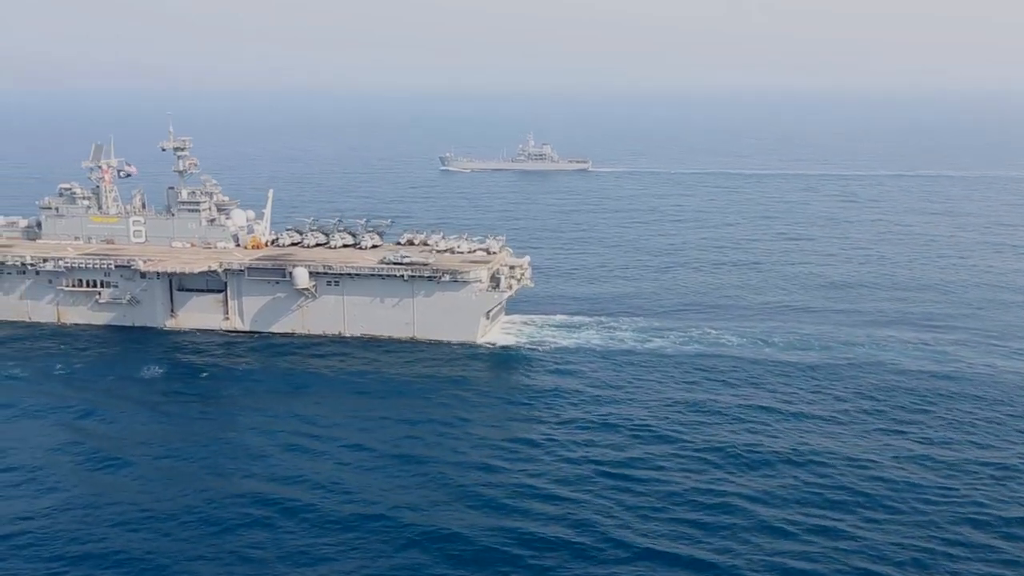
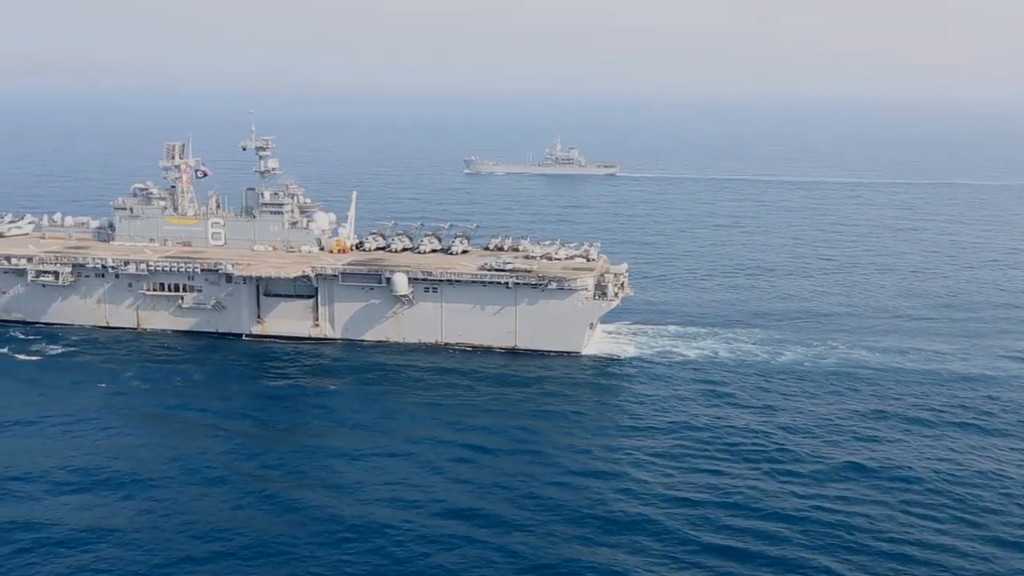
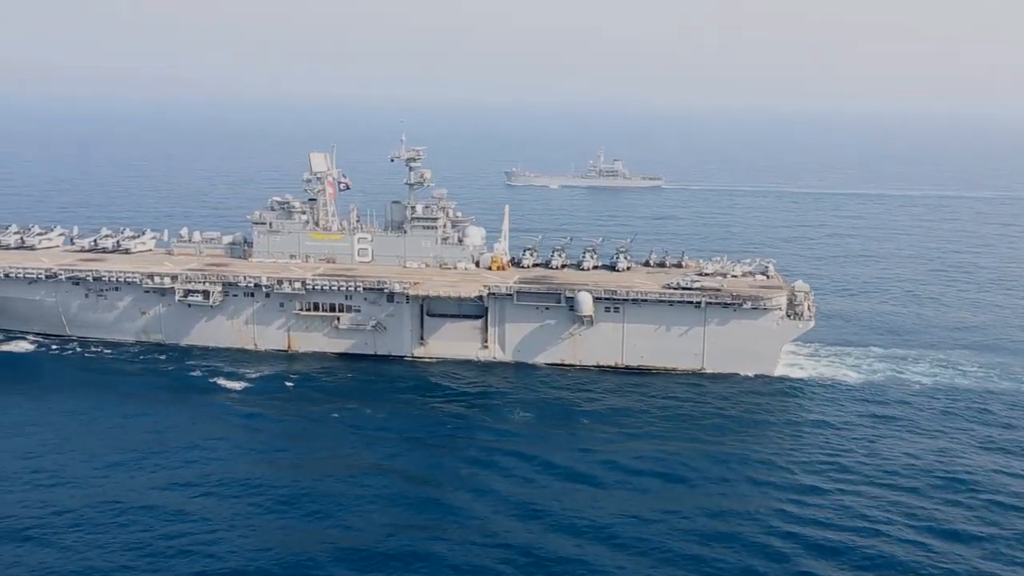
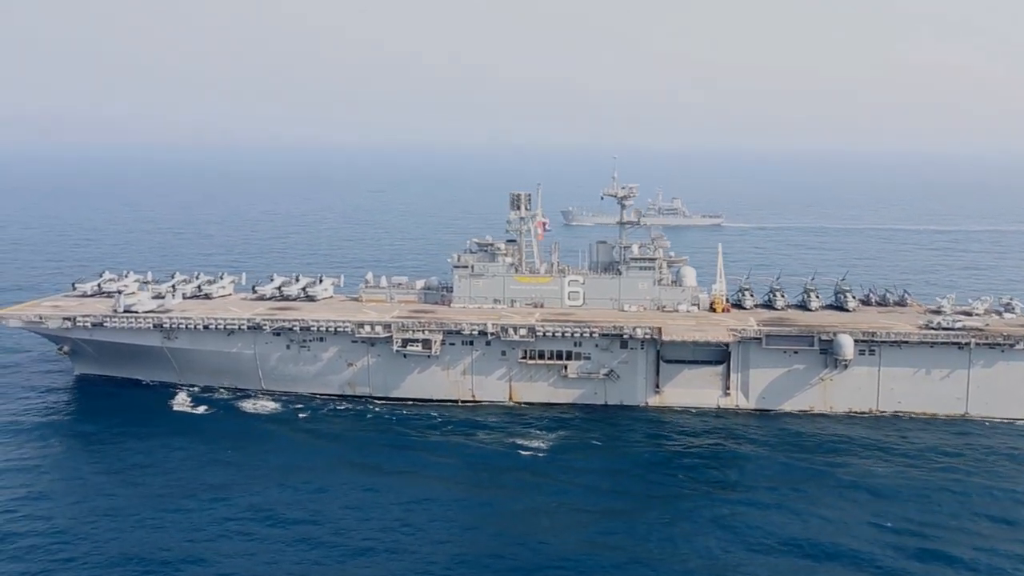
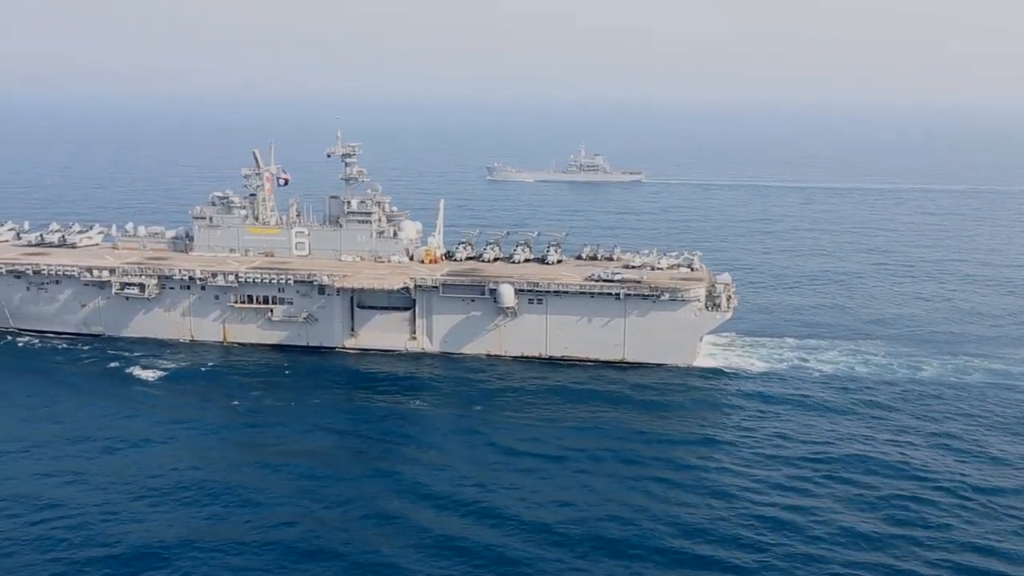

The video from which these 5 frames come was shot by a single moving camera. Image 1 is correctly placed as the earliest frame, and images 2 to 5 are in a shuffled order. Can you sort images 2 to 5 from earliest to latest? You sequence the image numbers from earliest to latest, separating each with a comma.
2, 5, 3, 4
